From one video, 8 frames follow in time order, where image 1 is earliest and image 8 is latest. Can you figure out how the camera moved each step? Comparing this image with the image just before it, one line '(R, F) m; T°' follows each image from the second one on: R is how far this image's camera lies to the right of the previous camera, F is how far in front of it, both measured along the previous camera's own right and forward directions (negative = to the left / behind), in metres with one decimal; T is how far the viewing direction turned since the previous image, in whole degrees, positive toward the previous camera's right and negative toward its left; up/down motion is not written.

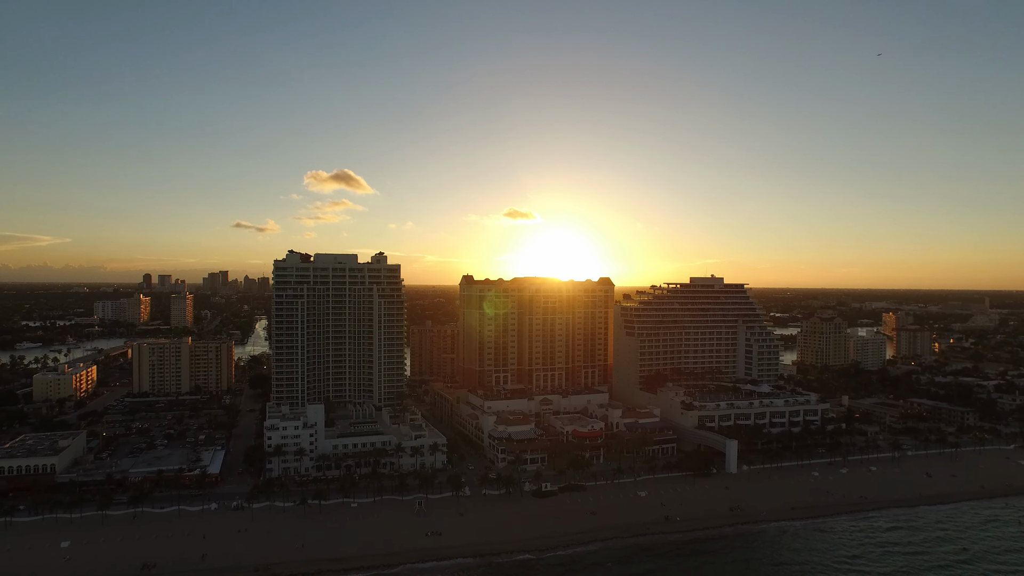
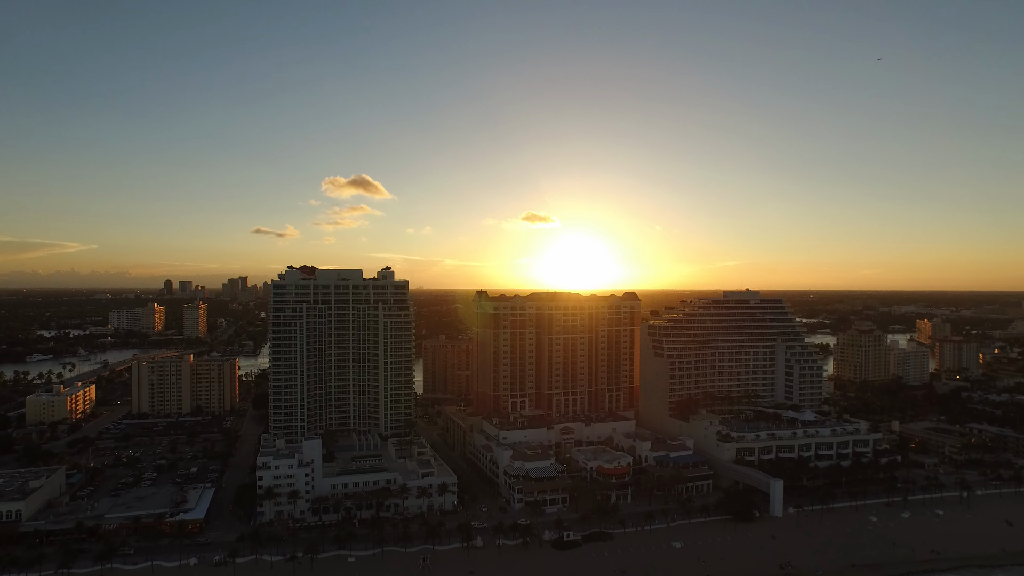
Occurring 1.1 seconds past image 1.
(+0.1, +5.2) m; -2°
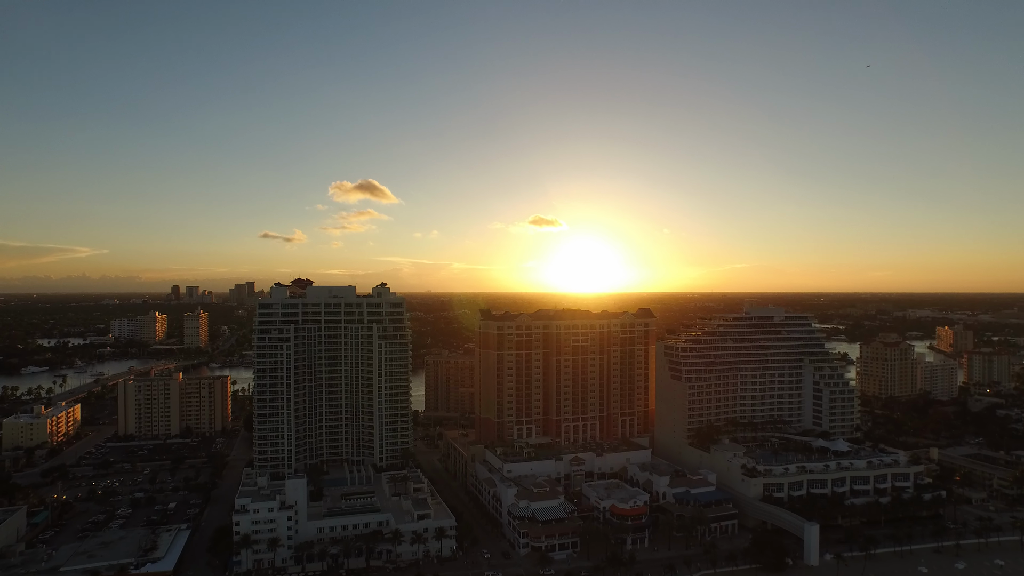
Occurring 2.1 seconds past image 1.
(+0.3, +4.5) m; -1°
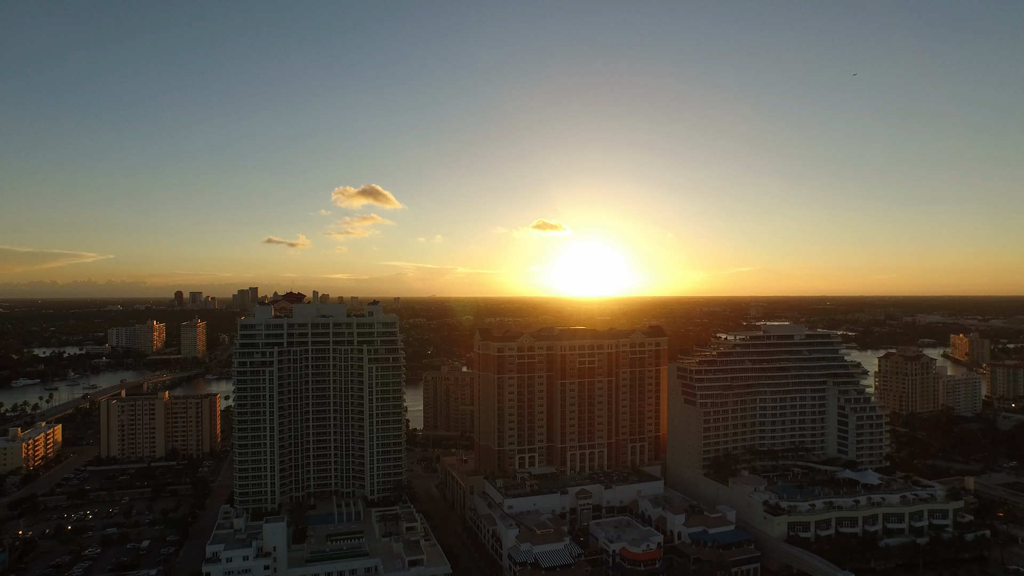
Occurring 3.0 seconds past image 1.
(+0.3, +3.9) m; 0°
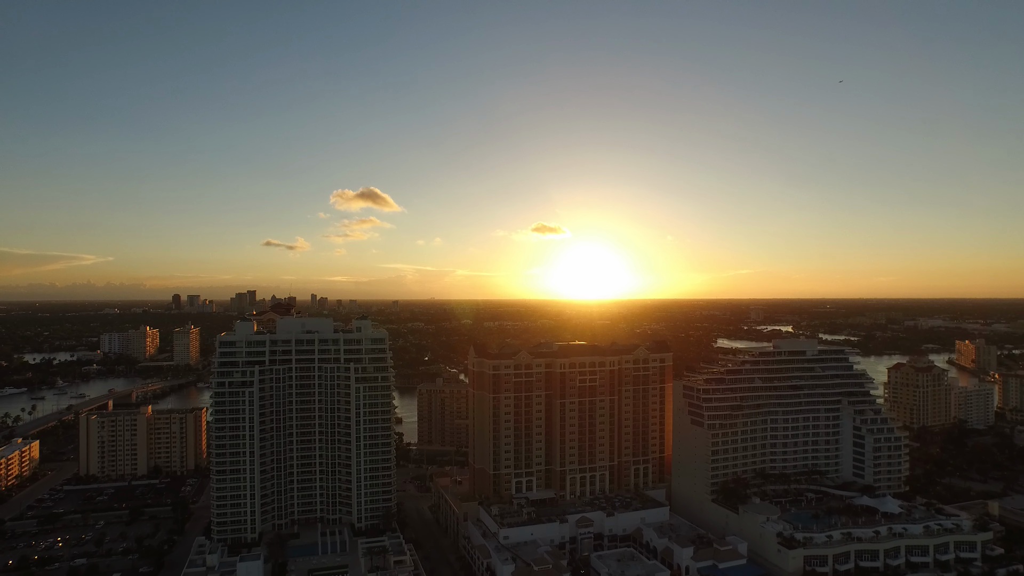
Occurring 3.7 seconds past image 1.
(+0.2, +2.9) m; 0°
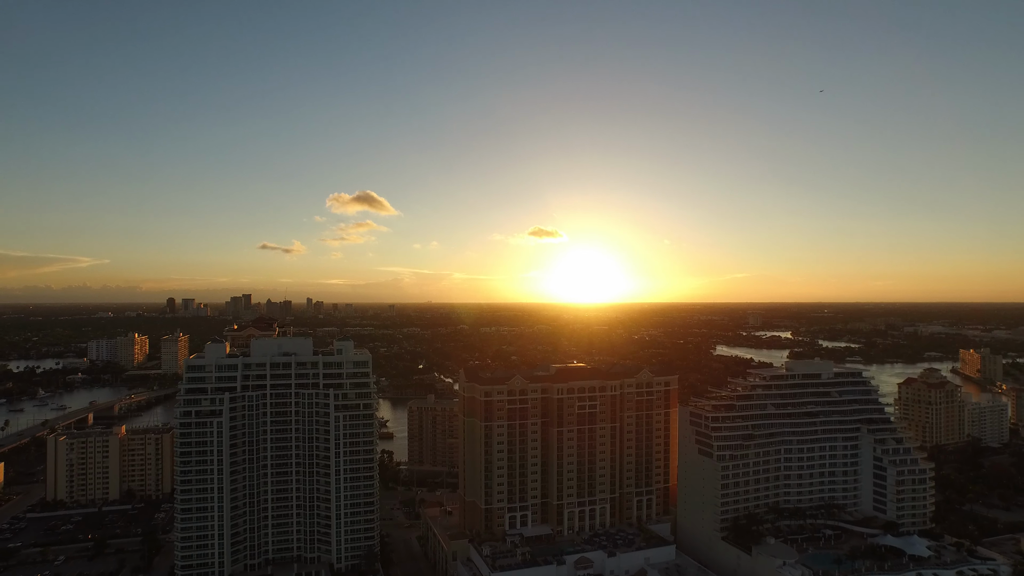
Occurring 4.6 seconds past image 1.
(+0.3, +3.7) m; 0°
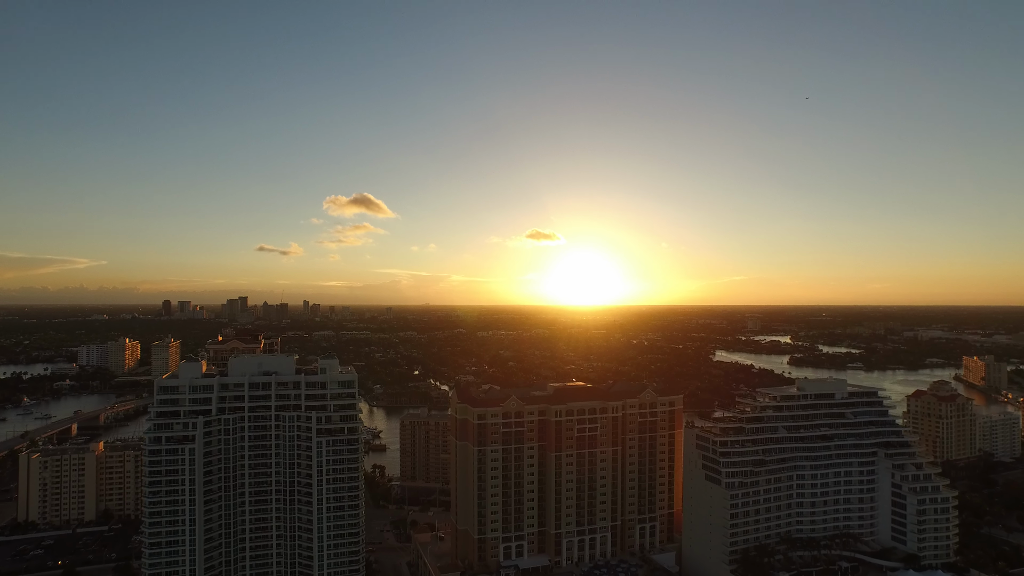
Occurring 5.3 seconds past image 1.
(+0.2, +2.8) m; 0°
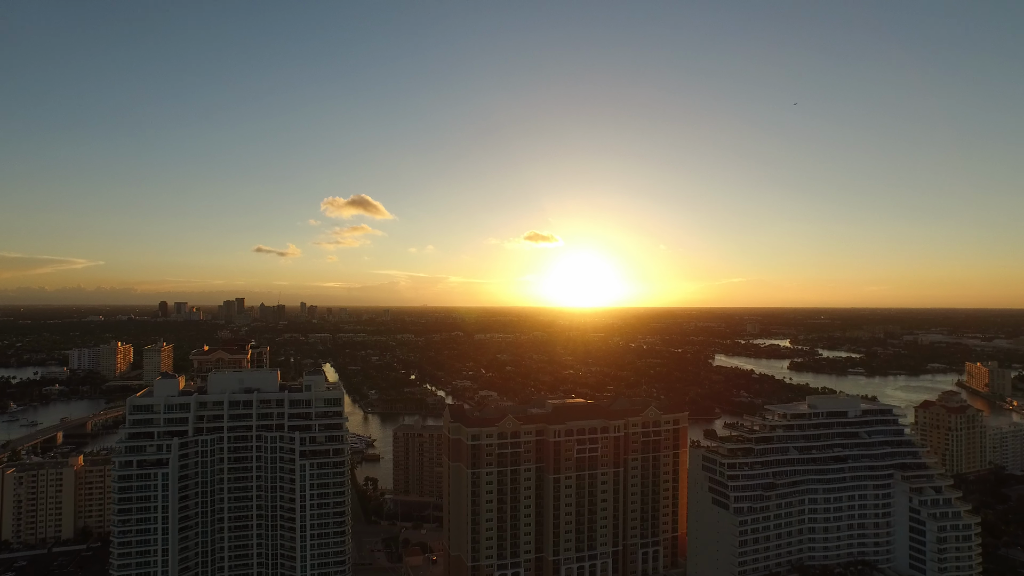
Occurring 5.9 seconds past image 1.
(+0.1, +2.4) m; 0°
